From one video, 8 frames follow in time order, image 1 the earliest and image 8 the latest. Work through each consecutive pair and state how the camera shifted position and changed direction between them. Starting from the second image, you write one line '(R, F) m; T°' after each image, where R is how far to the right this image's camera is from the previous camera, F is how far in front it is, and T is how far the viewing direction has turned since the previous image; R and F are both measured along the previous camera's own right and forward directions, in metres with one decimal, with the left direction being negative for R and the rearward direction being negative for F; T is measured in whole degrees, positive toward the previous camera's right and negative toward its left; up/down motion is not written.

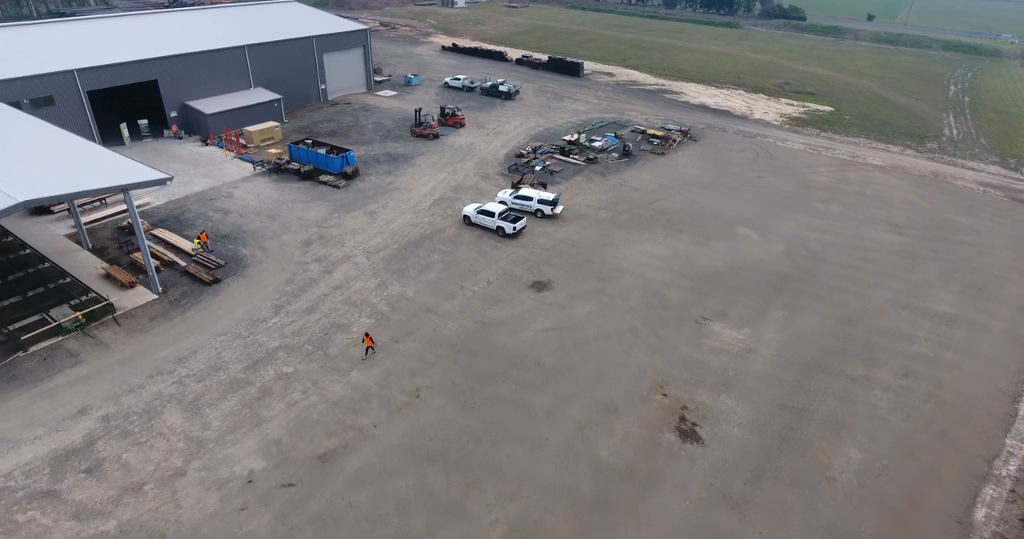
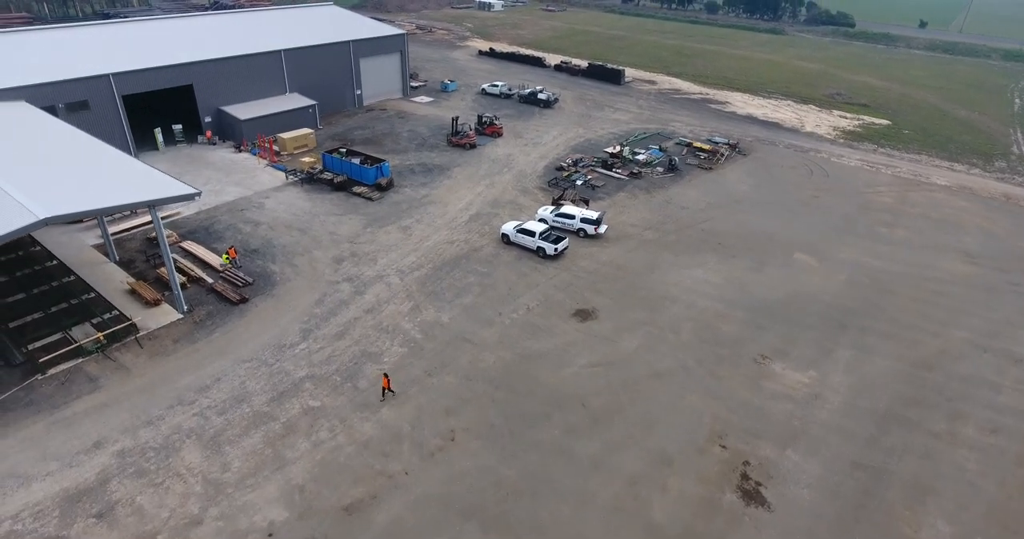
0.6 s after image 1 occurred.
(-0.7, +1.8) m; -3°
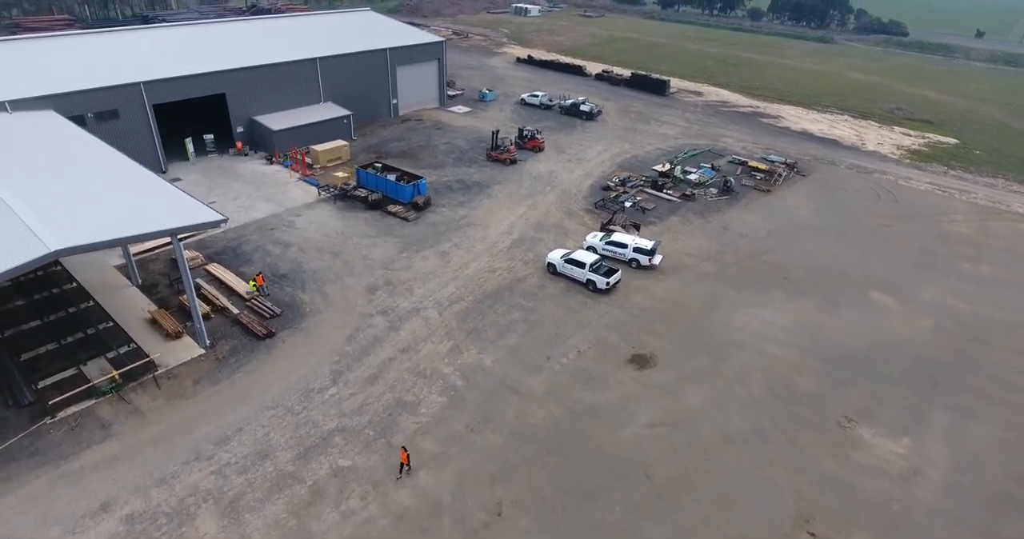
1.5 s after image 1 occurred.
(-1.1, +2.4) m; -2°
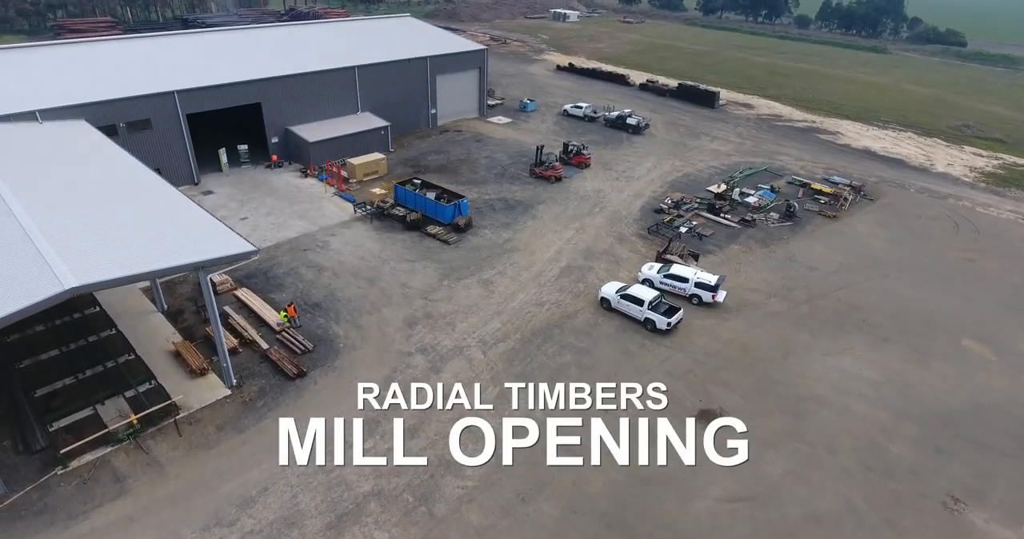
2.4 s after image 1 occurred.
(-1.1, +2.3) m; -2°
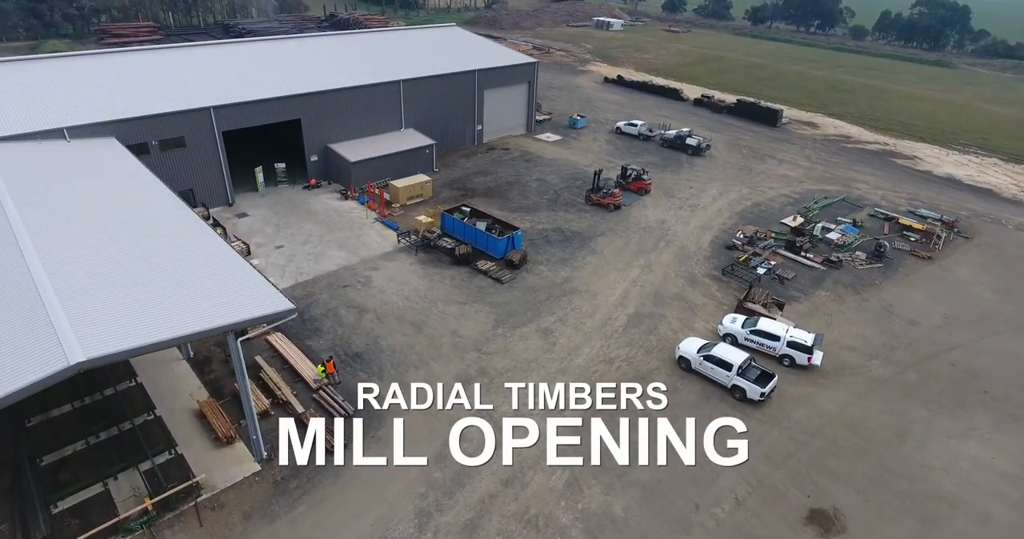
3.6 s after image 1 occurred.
(-1.6, +3.0) m; -3°
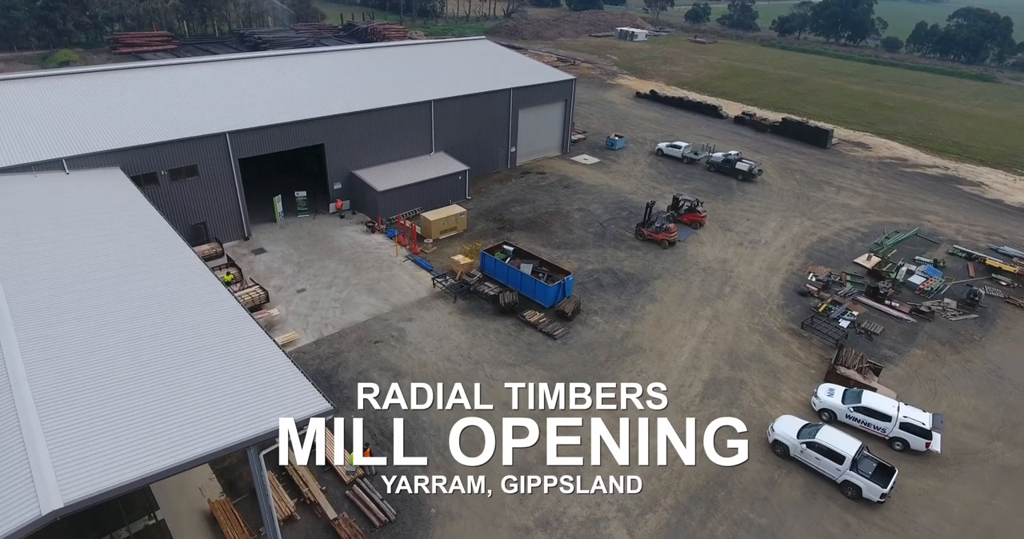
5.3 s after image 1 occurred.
(-1.9, +3.3) m; -1°
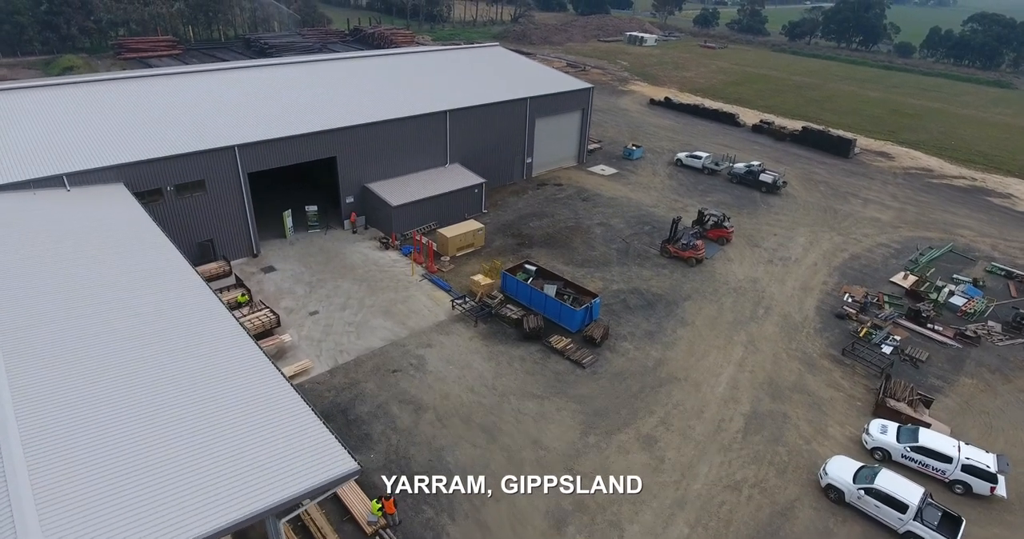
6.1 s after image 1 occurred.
(-0.9, +1.4) m; 0°
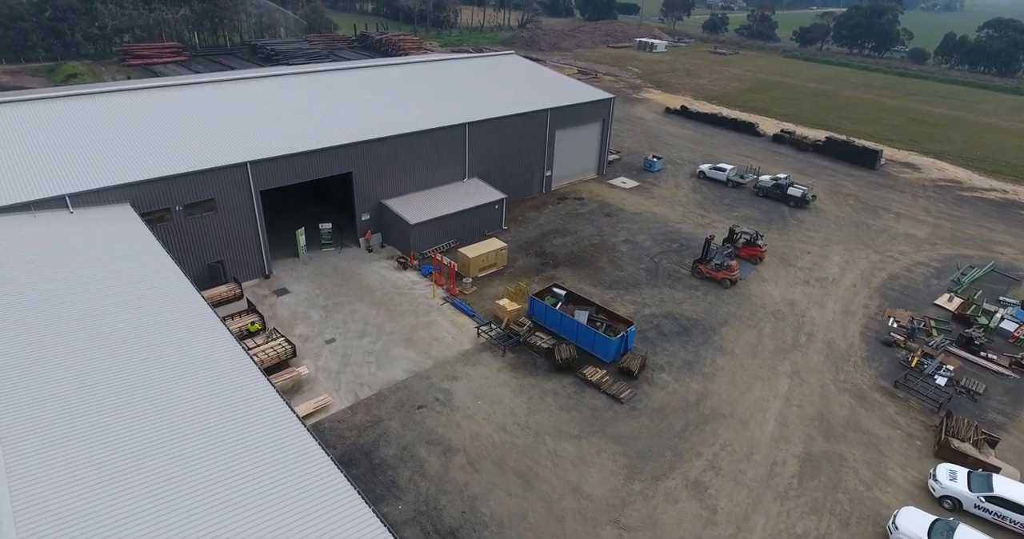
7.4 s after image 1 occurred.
(-1.1, +1.5) m; 0°
